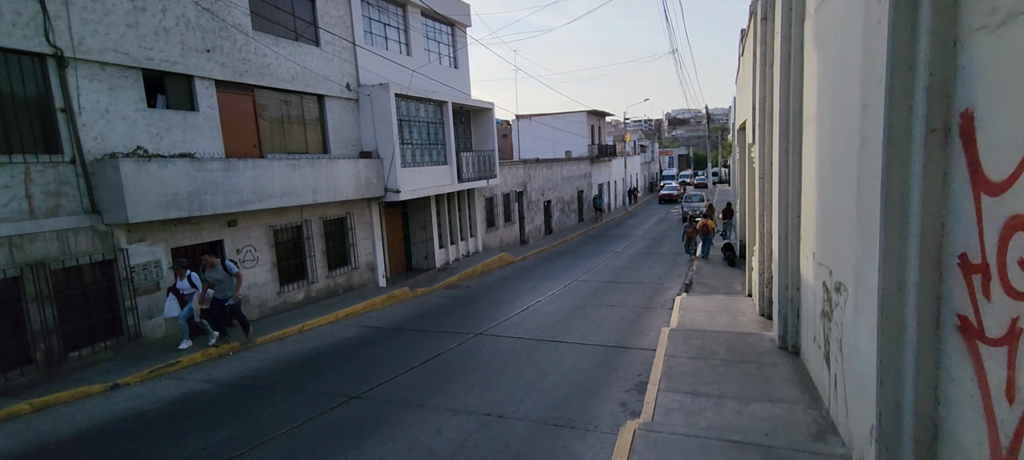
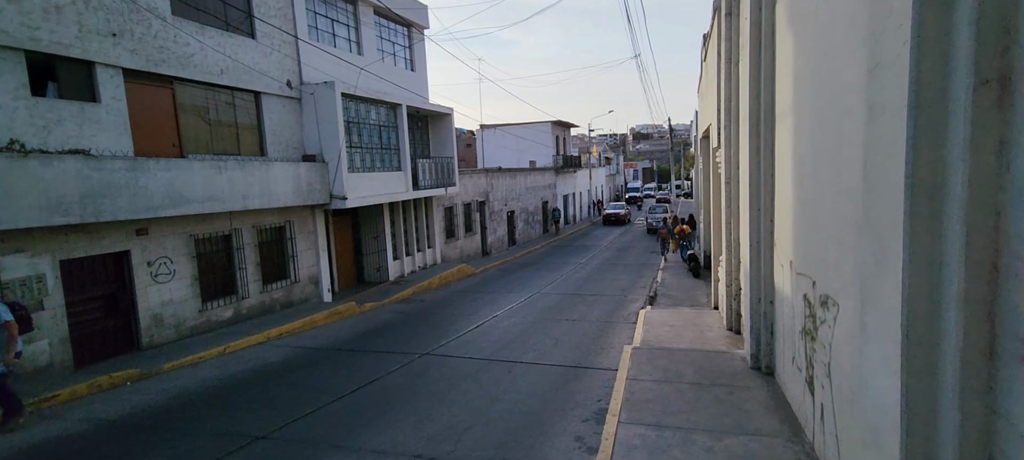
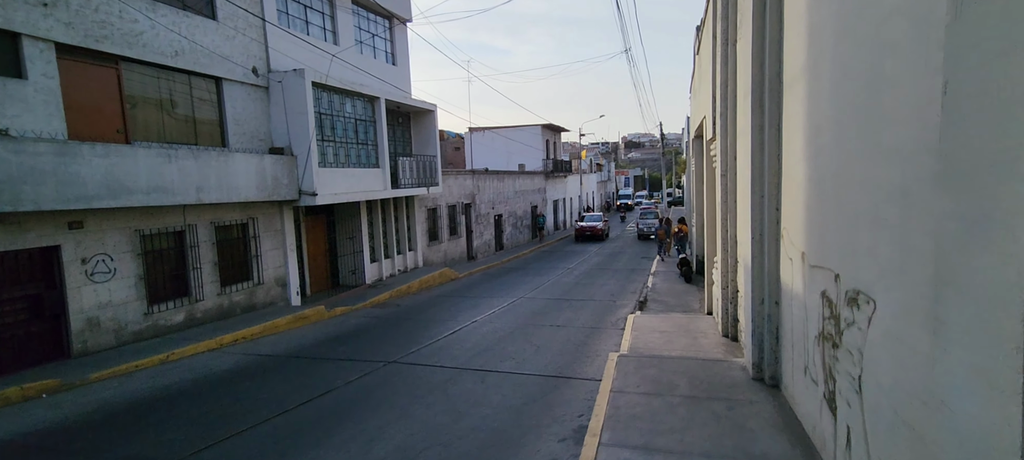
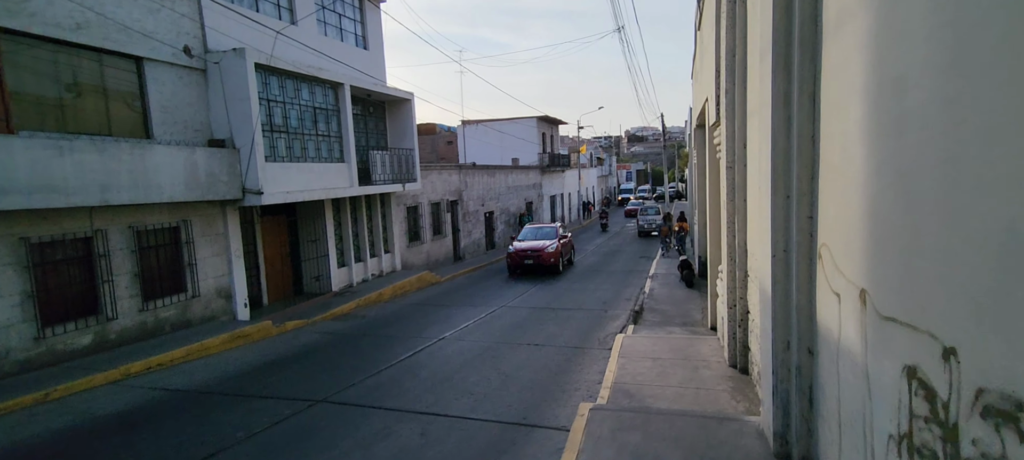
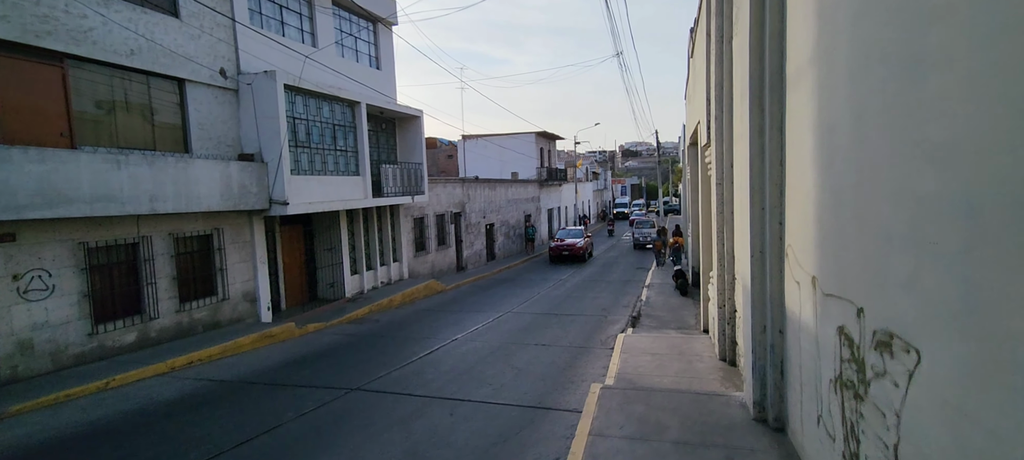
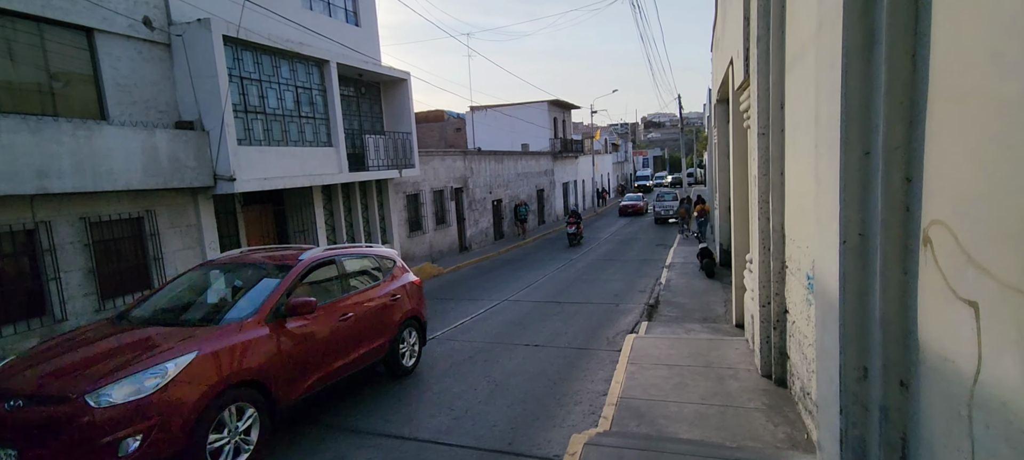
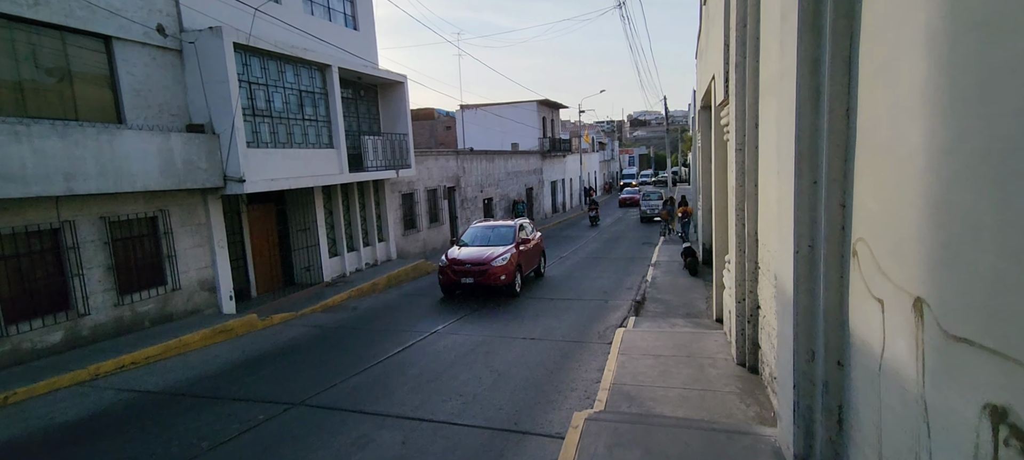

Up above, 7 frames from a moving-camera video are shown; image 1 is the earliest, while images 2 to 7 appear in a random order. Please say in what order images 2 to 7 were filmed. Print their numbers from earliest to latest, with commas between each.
2, 3, 5, 4, 7, 6
